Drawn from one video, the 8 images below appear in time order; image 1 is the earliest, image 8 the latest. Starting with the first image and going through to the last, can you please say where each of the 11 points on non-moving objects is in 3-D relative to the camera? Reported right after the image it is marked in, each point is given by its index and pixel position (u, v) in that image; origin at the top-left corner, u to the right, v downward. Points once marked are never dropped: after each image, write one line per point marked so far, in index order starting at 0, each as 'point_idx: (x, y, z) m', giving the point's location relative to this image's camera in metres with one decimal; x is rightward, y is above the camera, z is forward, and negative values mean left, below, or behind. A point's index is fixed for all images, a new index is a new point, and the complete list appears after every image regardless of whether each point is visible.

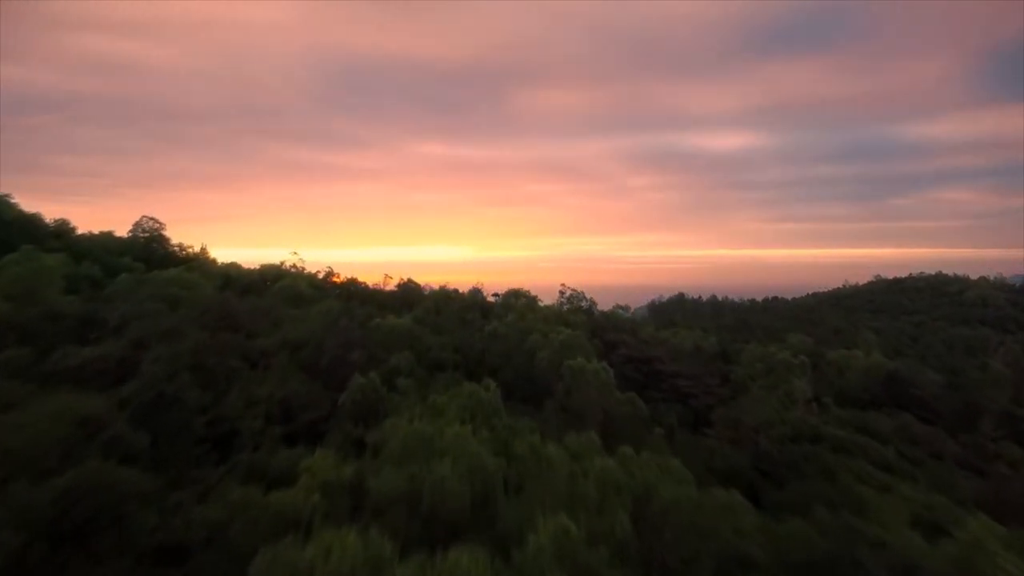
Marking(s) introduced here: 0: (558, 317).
0: (+1.4, -1.1, +14.6) m
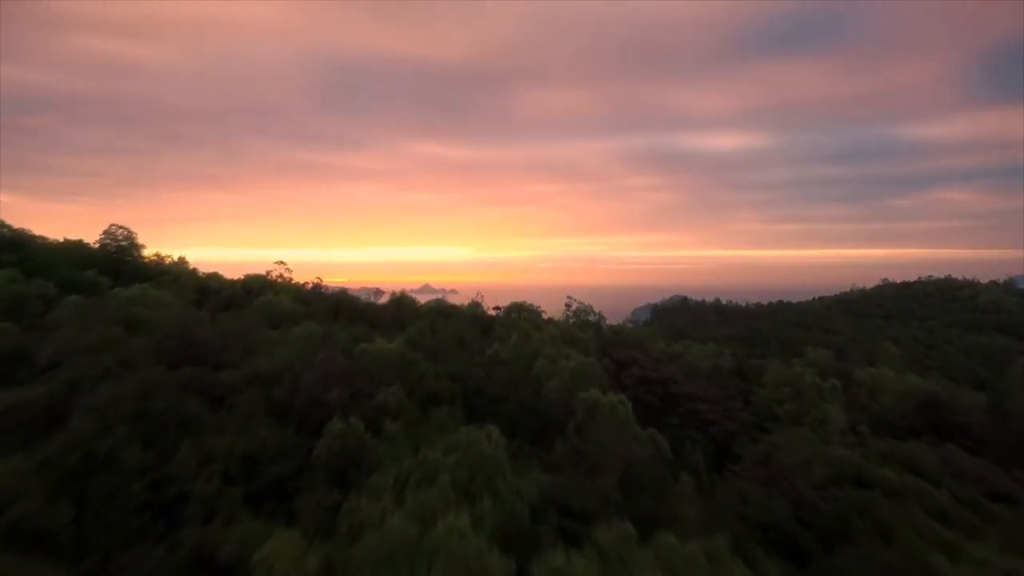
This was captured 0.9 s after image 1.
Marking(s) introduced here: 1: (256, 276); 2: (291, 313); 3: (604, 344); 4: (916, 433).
0: (+1.4, -1.5, +13.4) m
1: (-8.1, +0.3, +15.4) m
2: (-5.7, -0.6, +12.3) m
3: (+2.8, -1.7, +14.5) m
4: (+10.3, -3.7, +12.3) m
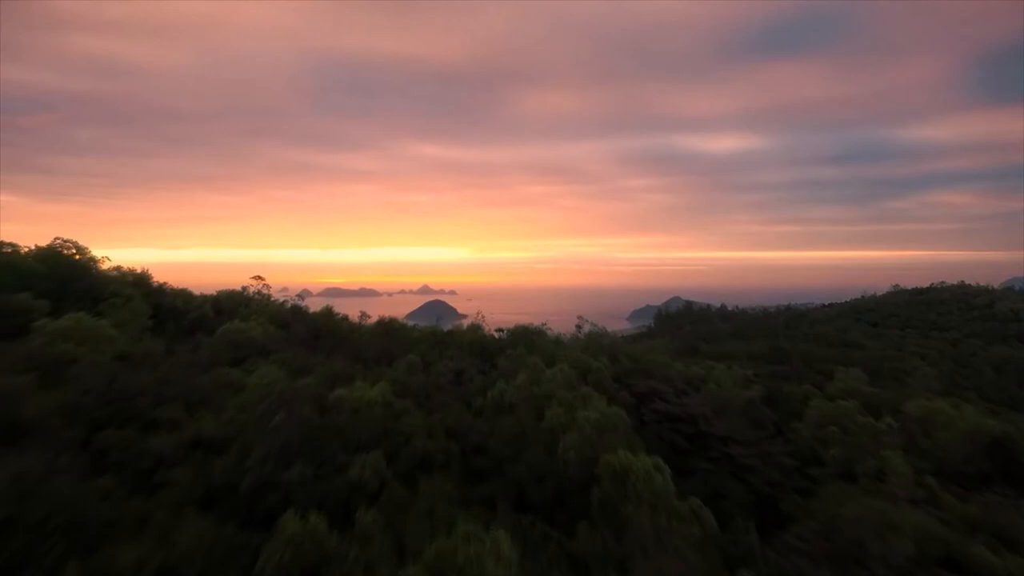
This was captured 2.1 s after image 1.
0: (+1.6, -2.1, +11.7) m
1: (-8.0, -0.3, +13.7) m
2: (-5.5, -1.2, +10.6) m
3: (+2.9, -2.3, +12.8) m
4: (+10.4, -4.3, +10.6) m
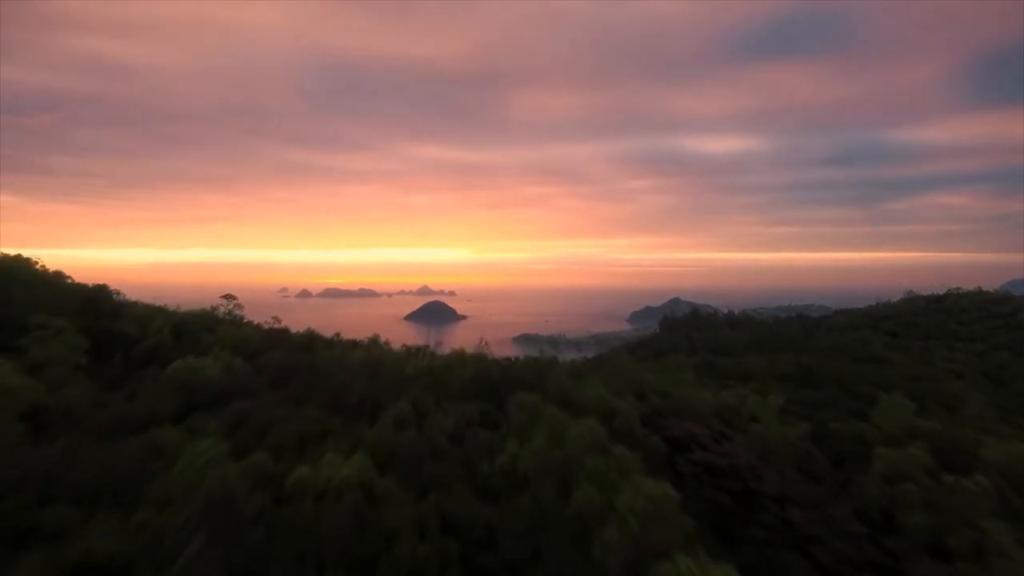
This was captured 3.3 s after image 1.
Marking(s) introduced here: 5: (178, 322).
0: (+1.8, -2.6, +9.9) m
1: (-7.8, -0.8, +11.8) m
2: (-5.3, -1.7, +8.7) m
3: (+3.1, -2.8, +11.0) m
4: (+10.6, -4.8, +8.8) m
5: (-8.2, -0.8, +11.7) m
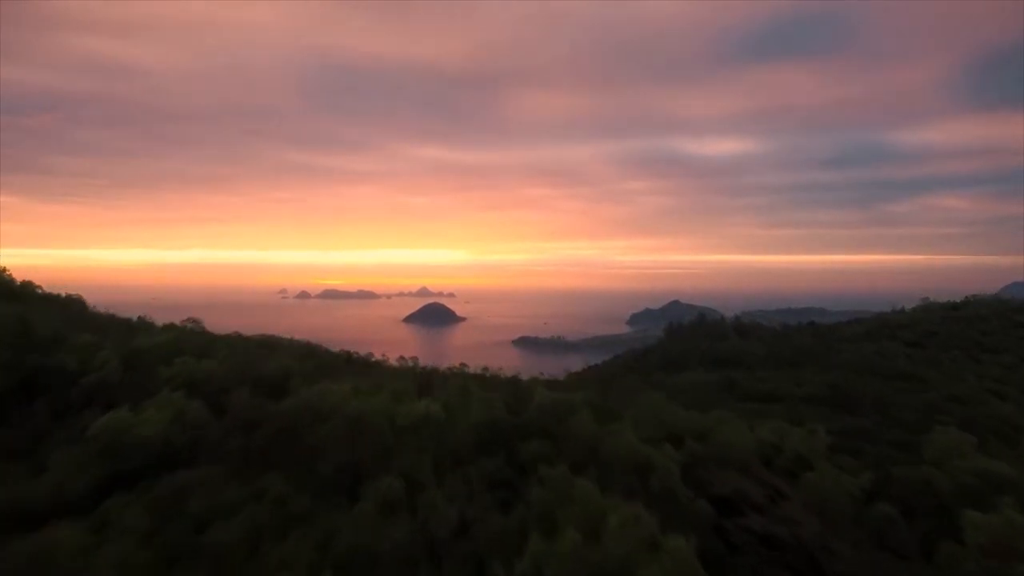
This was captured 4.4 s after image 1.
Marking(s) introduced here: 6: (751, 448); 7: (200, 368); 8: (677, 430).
0: (+2.0, -3.1, +8.1) m
1: (-7.5, -1.3, +10.0) m
2: (-5.0, -2.2, +6.9) m
3: (+3.3, -3.3, +9.2) m
4: (+10.9, -5.3, +7.0) m
5: (-7.9, -1.3, +9.9) m
6: (+4.7, -3.2, +9.6) m
7: (-6.2, -1.6, +9.6) m
8: (+3.4, -3.0, +10.1) m
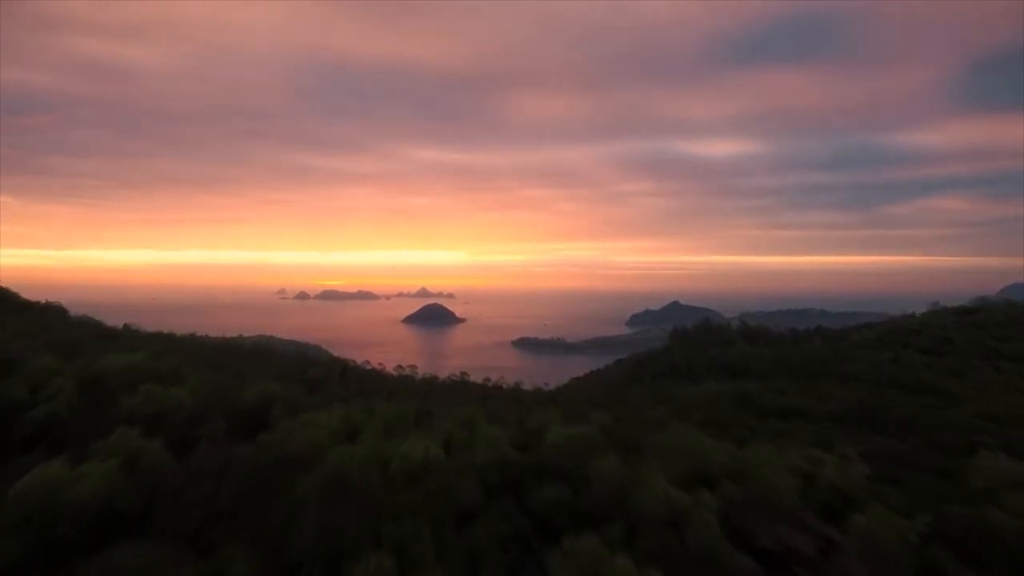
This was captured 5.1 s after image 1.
0: (+2.2, -3.4, +6.9) m
1: (-7.3, -1.6, +8.8) m
2: (-4.8, -2.5, +5.7) m
3: (+3.5, -3.7, +8.0) m
4: (+11.1, -5.7, +5.8) m
5: (-7.7, -1.7, +8.7) m
6: (+4.9, -3.6, +8.4) m
7: (-6.0, -1.9, +8.4) m
8: (+3.6, -3.3, +8.9) m
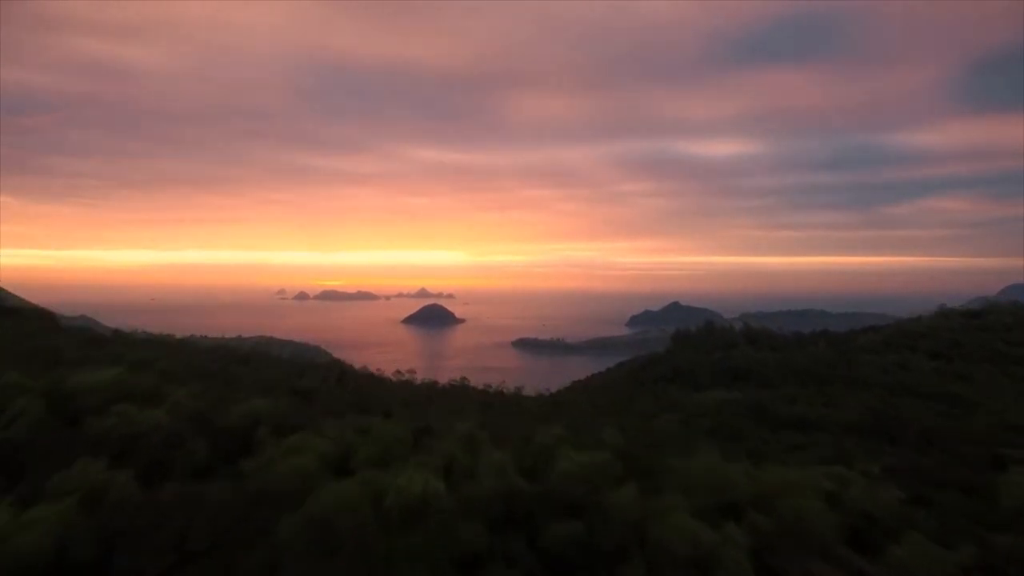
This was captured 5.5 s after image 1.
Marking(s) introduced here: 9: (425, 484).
0: (+2.3, -3.6, +6.2) m
1: (-7.2, -1.8, +8.1) m
2: (-4.7, -2.7, +5.0) m
3: (+3.6, -3.9, +7.3) m
4: (+11.2, -5.9, +5.1) m
5: (-7.6, -1.9, +8.0) m
6: (+5.0, -3.8, +7.7) m
7: (-5.9, -2.1, +7.7) m
8: (+3.7, -3.5, +8.2) m
9: (-1.2, -2.6, +6.5) m
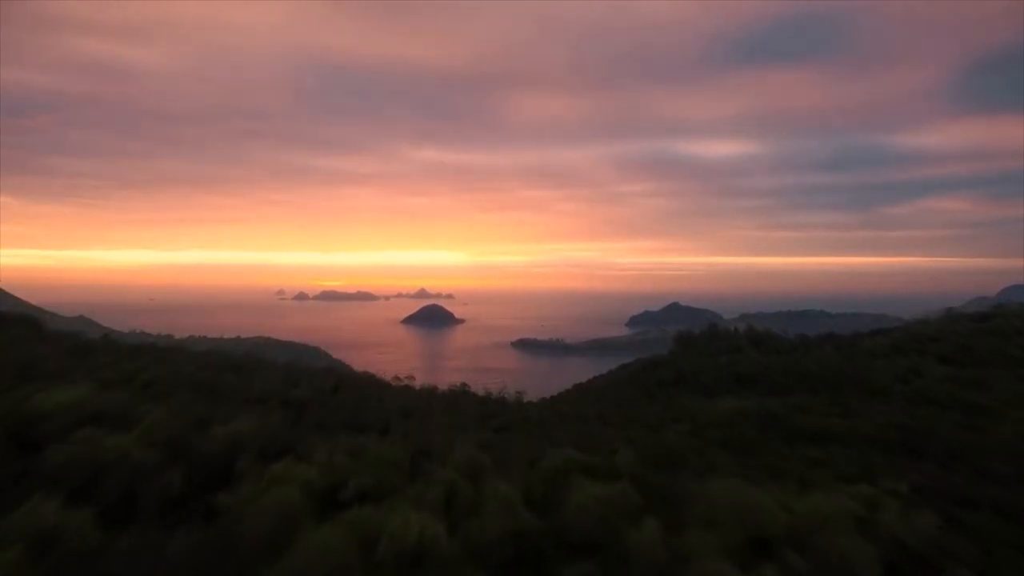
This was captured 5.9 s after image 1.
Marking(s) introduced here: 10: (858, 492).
0: (+2.5, -3.8, +5.4) m
1: (-7.1, -2.0, +7.2) m
2: (-4.6, -2.9, +4.2) m
3: (+3.8, -4.1, +6.5) m
4: (+11.3, -6.1, +4.3) m
5: (-7.5, -2.1, +7.2) m
6: (+5.1, -4.0, +6.9) m
7: (-5.8, -2.3, +6.9) m
8: (+3.9, -3.7, +7.4) m
9: (-1.1, -2.8, +5.7) m
10: (+8.0, -4.8, +11.0) m
